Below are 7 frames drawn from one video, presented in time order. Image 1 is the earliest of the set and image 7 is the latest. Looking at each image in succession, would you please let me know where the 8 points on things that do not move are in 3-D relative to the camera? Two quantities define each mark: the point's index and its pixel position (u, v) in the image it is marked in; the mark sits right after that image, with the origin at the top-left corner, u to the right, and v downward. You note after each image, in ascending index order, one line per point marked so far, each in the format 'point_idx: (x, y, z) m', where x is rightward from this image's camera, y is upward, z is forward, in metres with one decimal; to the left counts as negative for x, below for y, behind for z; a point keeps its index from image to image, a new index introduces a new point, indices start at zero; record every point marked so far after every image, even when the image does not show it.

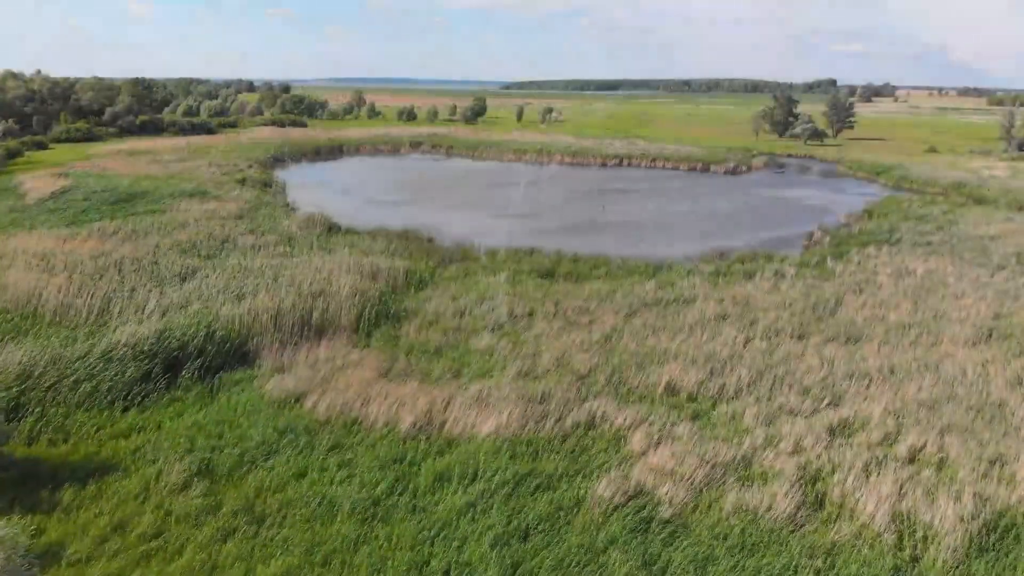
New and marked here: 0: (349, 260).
0: (-3.5, +0.6, +14.2) m
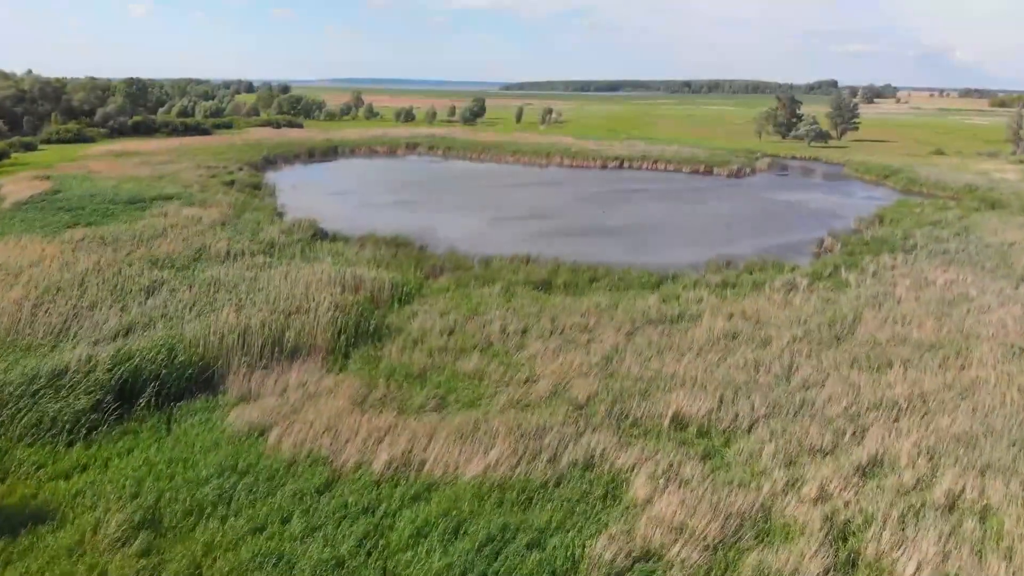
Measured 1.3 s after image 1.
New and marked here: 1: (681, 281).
0: (-3.7, +0.4, +13.3) m
1: (+3.8, +0.2, +14.7) m
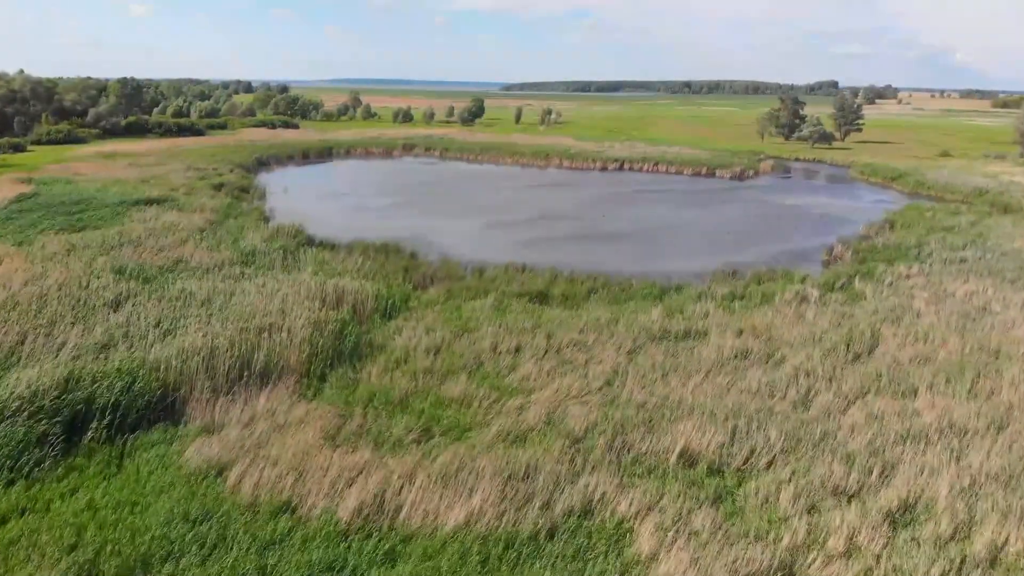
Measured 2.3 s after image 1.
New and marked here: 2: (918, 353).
0: (-3.8, +0.1, +12.4) m
1: (+3.6, -0.1, +13.8) m
2: (+6.6, -1.1, +10.8) m
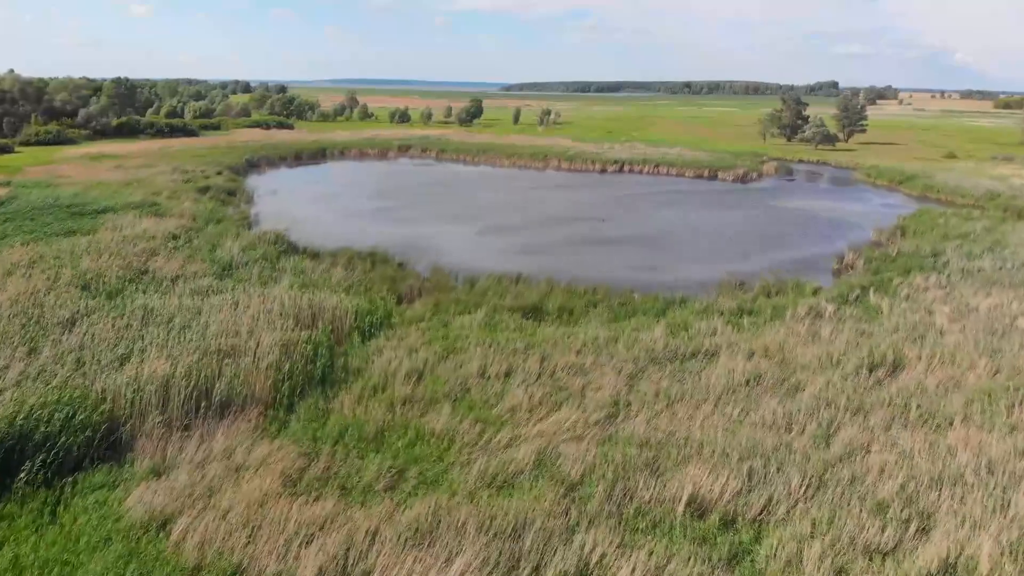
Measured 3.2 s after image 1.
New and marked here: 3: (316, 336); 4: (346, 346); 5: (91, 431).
0: (-3.9, -0.2, +11.5) m
1: (+3.5, -0.4, +12.9) m
2: (+6.5, -1.3, +9.9) m
3: (-3.0, -0.8, +10.2) m
4: (-2.6, -0.9, +10.3) m
5: (-4.9, -1.7, +7.7) m
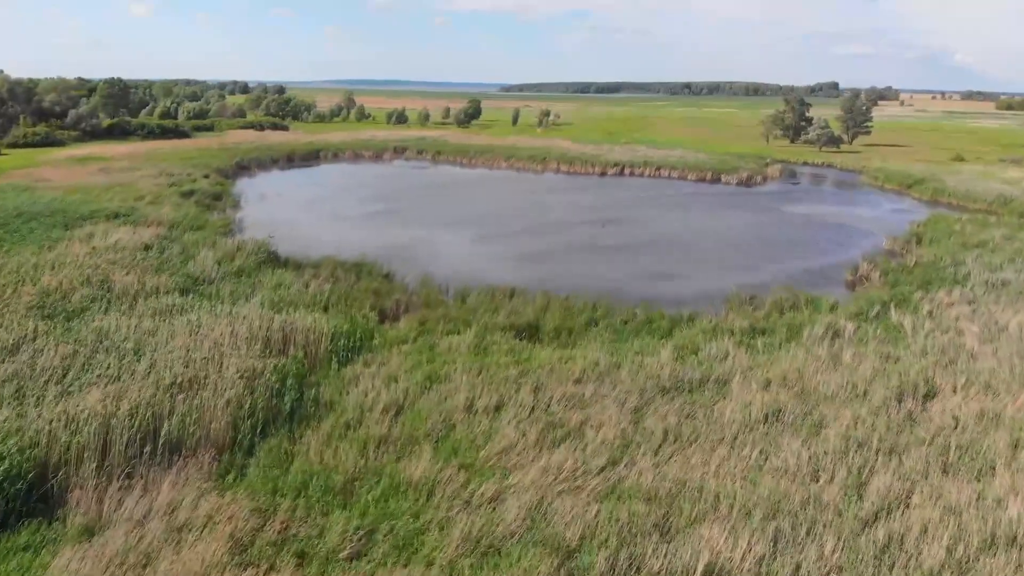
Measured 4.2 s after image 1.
0: (-4.1, -0.5, +10.5) m
1: (+3.4, -0.7, +11.9) m
2: (+6.3, -1.6, +8.9) m
3: (-3.1, -1.1, +9.2) m
4: (-2.7, -1.2, +9.3) m
5: (-5.0, -2.0, +6.7) m
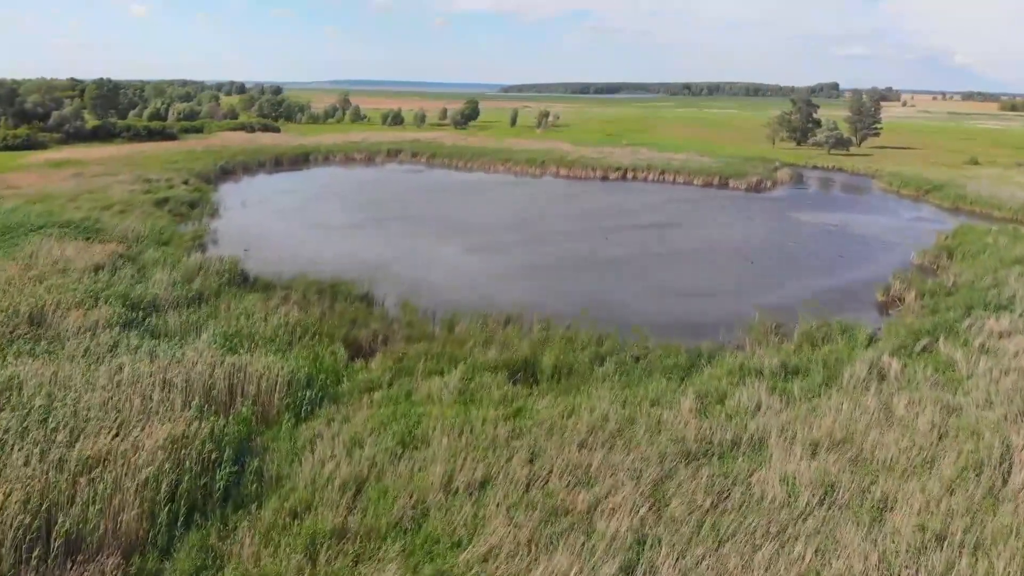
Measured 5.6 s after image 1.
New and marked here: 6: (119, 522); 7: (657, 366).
0: (-4.2, -1.0, +8.9) m
1: (+3.2, -1.2, +10.3) m
2: (+6.2, -2.1, +7.3) m
3: (-3.2, -1.6, +7.5) m
4: (-2.8, -1.7, +7.7) m
5: (-5.1, -2.5, +5.1) m
6: (-3.6, -2.1, +6.0) m
7: (+2.2, -1.2, +10.2) m
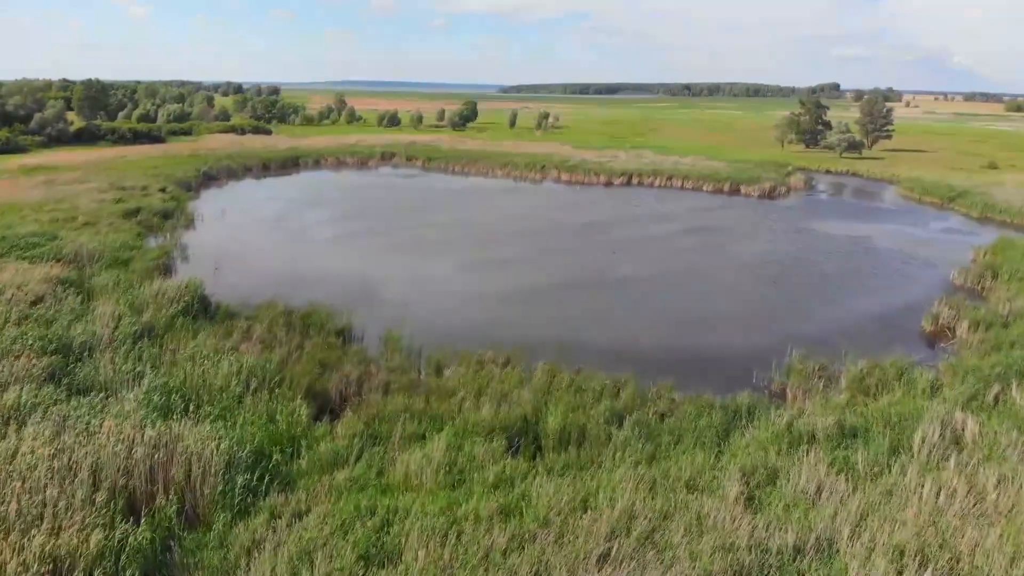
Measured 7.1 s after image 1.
0: (-4.2, -1.5, +7.1) m
1: (+3.2, -1.8, +8.5) m
2: (+6.2, -2.7, +5.5) m
3: (-3.3, -2.1, +5.8) m
4: (-2.8, -2.3, +6.0) m
5: (-5.2, -3.0, +3.3) m
6: (-3.6, -2.7, +4.3) m
7: (+2.2, -1.8, +8.4) m
